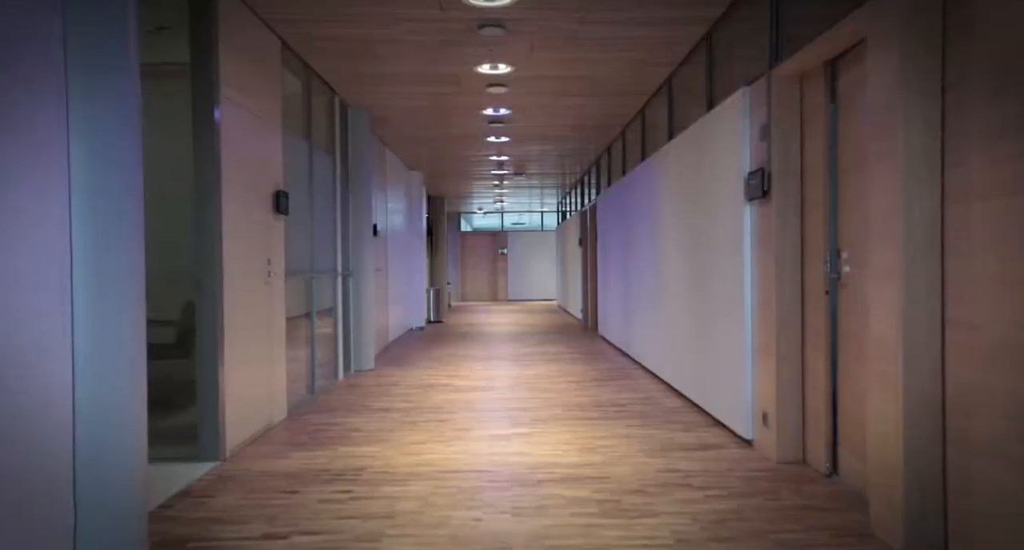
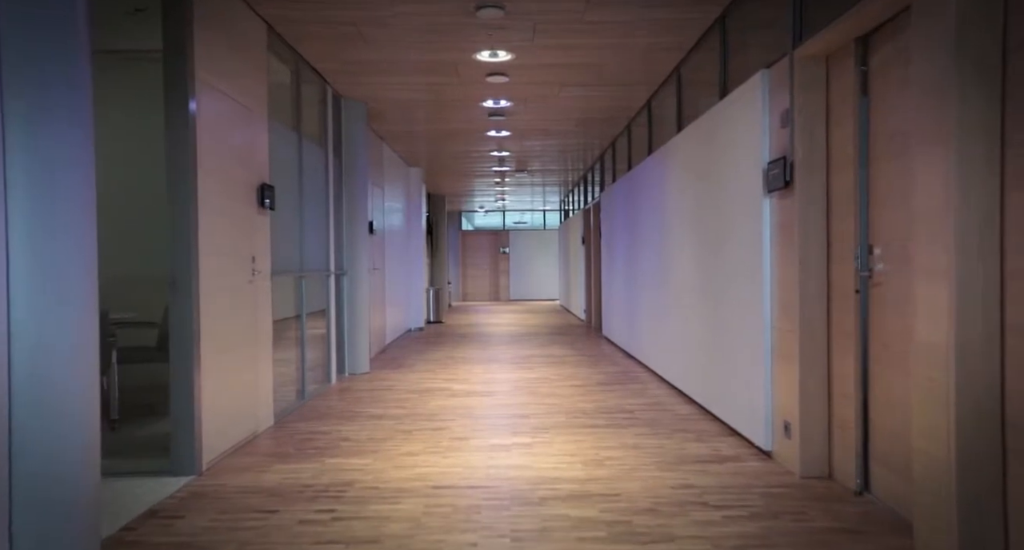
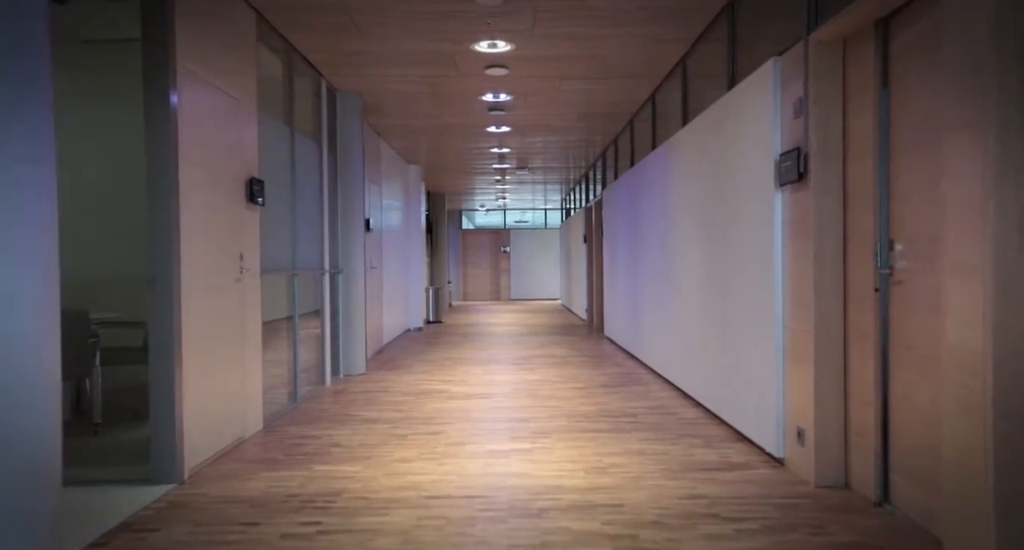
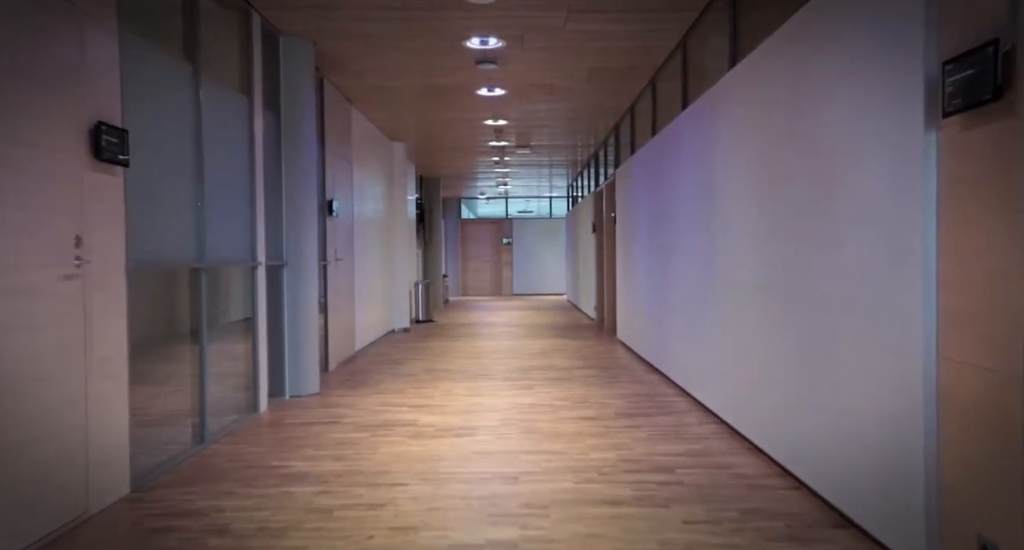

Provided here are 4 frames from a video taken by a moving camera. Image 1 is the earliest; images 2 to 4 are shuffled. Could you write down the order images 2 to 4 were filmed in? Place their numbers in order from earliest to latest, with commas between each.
2, 3, 4
